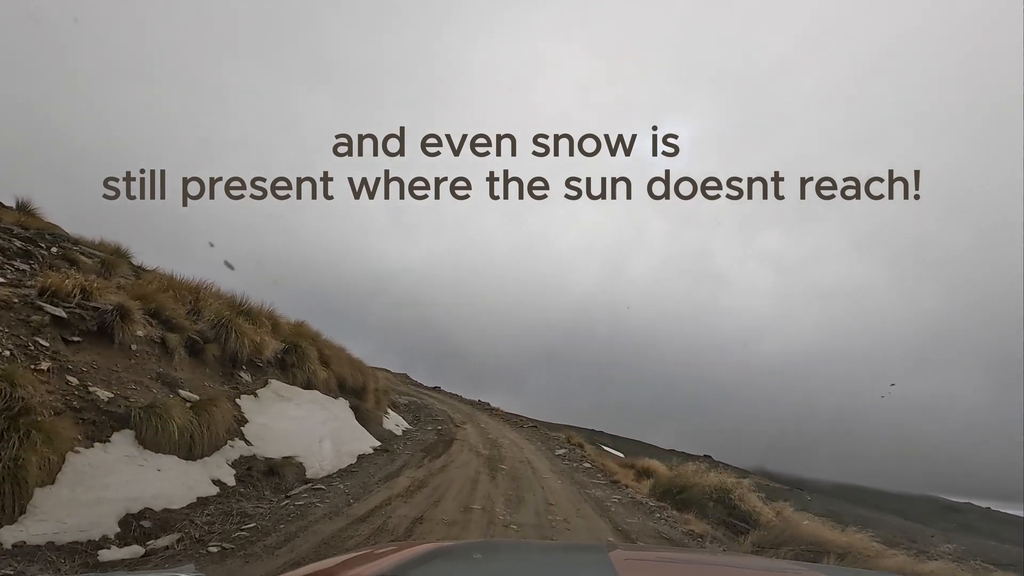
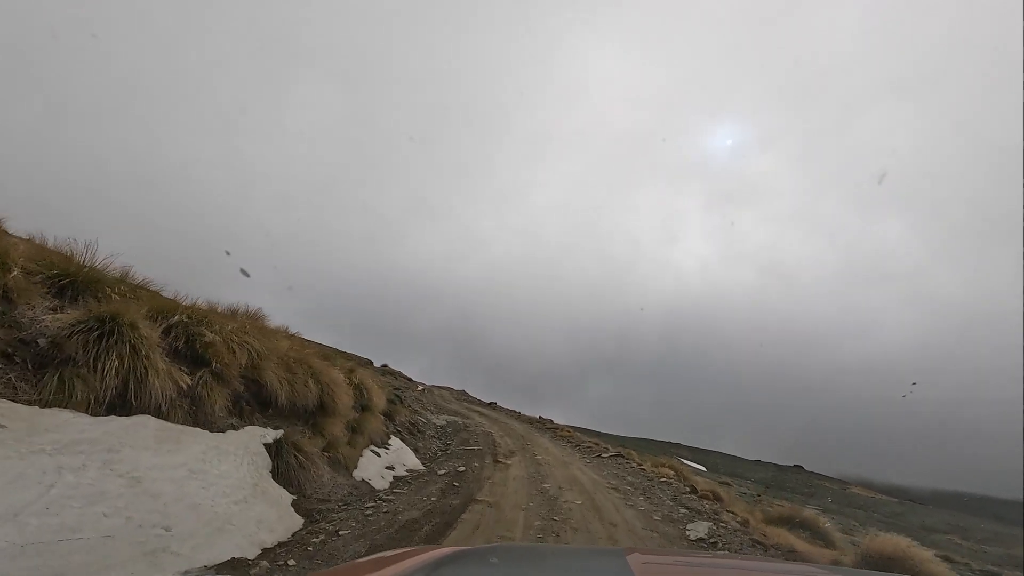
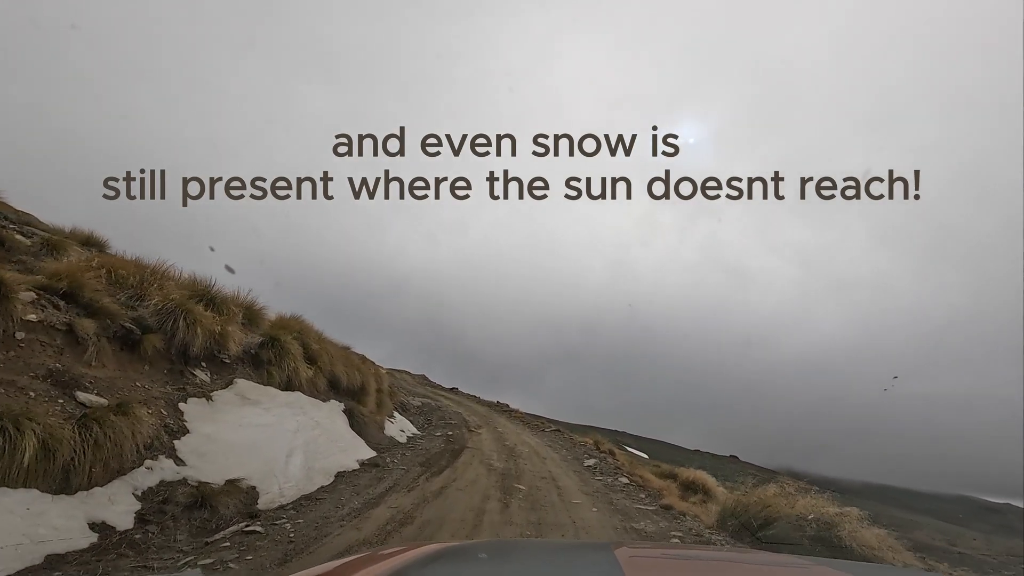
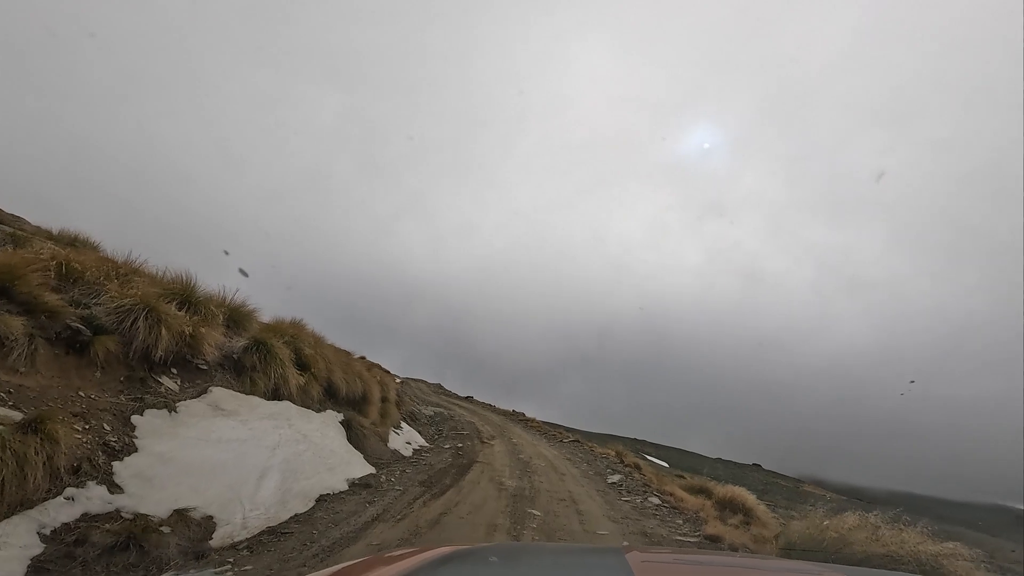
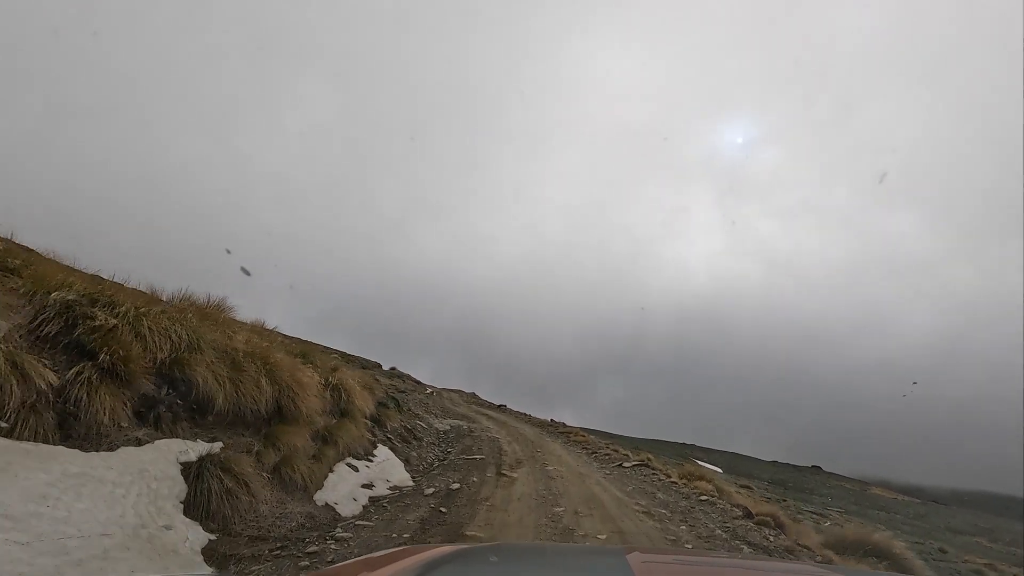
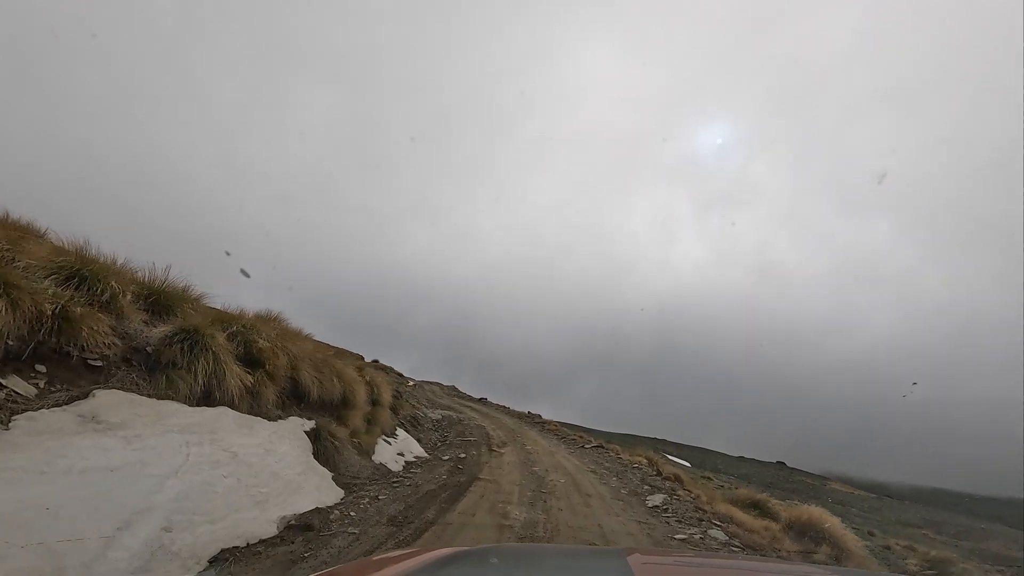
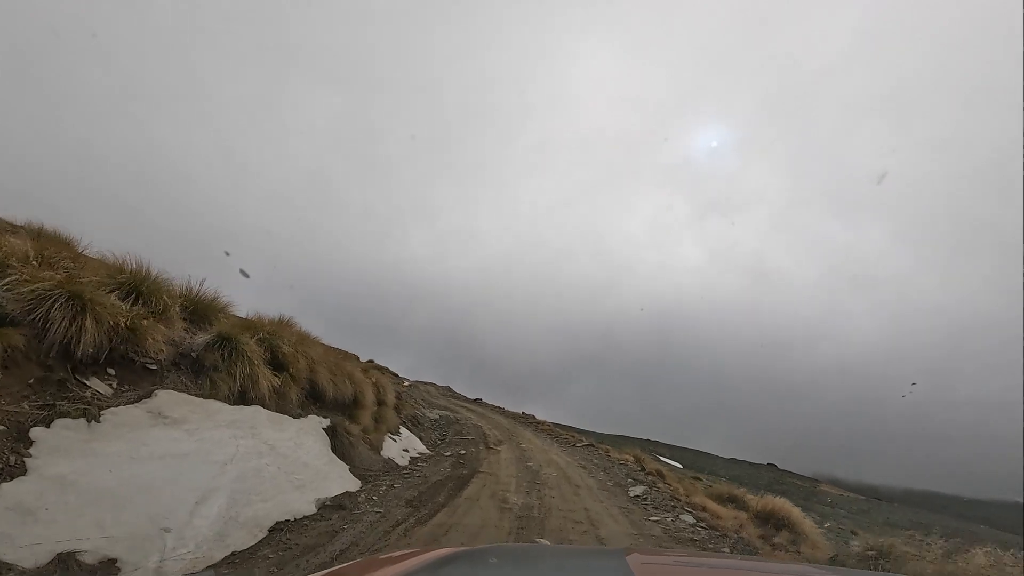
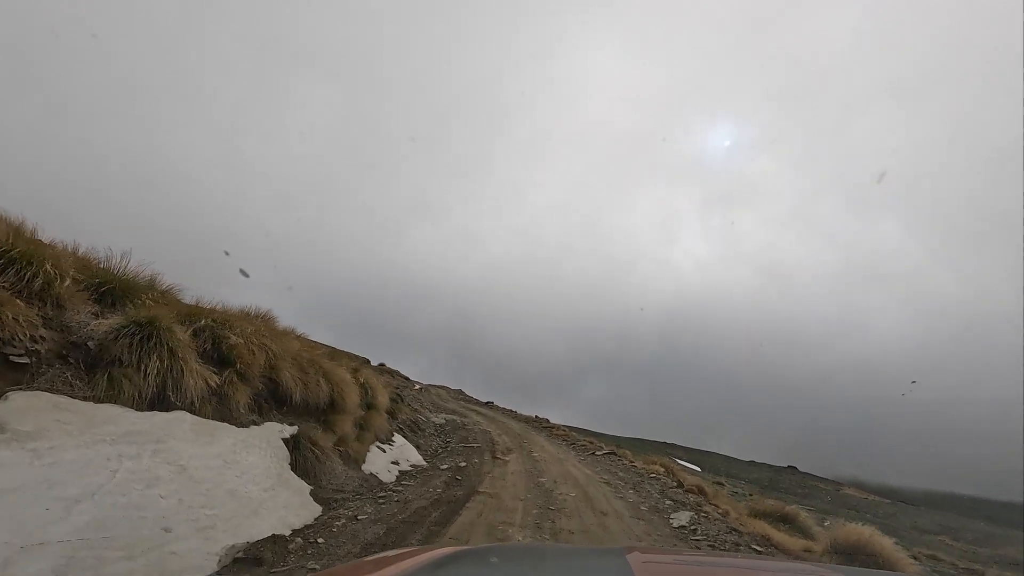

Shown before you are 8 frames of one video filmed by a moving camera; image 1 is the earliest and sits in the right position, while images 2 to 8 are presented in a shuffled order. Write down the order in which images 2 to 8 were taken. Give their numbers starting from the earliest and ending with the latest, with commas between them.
3, 4, 7, 6, 8, 2, 5
